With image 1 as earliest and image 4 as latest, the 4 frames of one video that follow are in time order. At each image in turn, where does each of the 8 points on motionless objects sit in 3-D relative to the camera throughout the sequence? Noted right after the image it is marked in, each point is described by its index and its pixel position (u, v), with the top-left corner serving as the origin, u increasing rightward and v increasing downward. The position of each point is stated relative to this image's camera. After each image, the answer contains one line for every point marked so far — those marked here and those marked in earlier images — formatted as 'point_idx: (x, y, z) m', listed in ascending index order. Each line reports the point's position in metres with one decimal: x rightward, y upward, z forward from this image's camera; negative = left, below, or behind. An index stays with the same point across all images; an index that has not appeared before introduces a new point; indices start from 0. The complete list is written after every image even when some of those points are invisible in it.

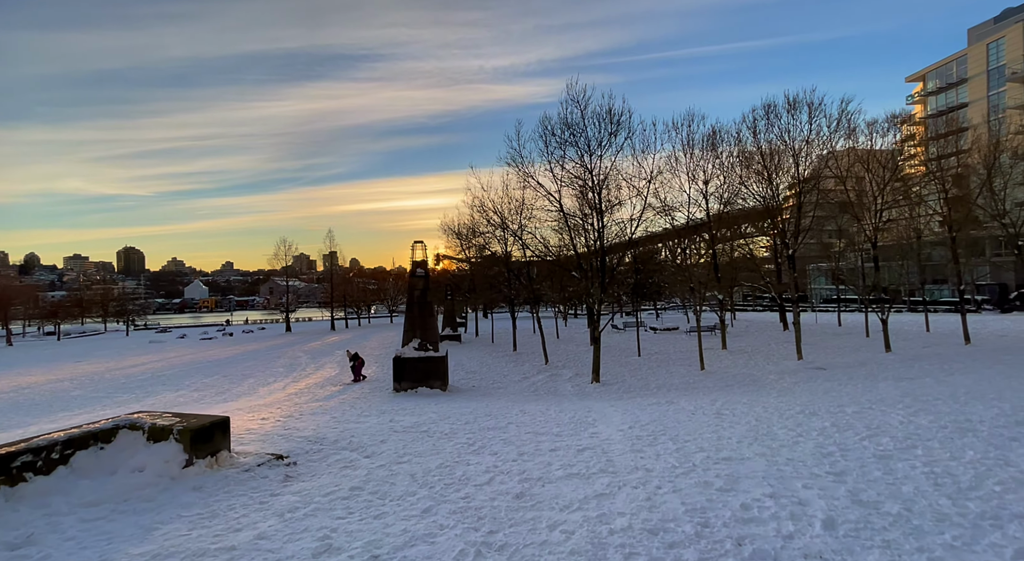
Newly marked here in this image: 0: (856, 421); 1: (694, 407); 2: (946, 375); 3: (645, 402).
0: (+4.1, -1.7, +6.7) m
1: (+2.8, -1.9, +8.6) m
2: (+10.9, -2.4, +14.1) m
3: (+2.4, -2.2, +10.0) m
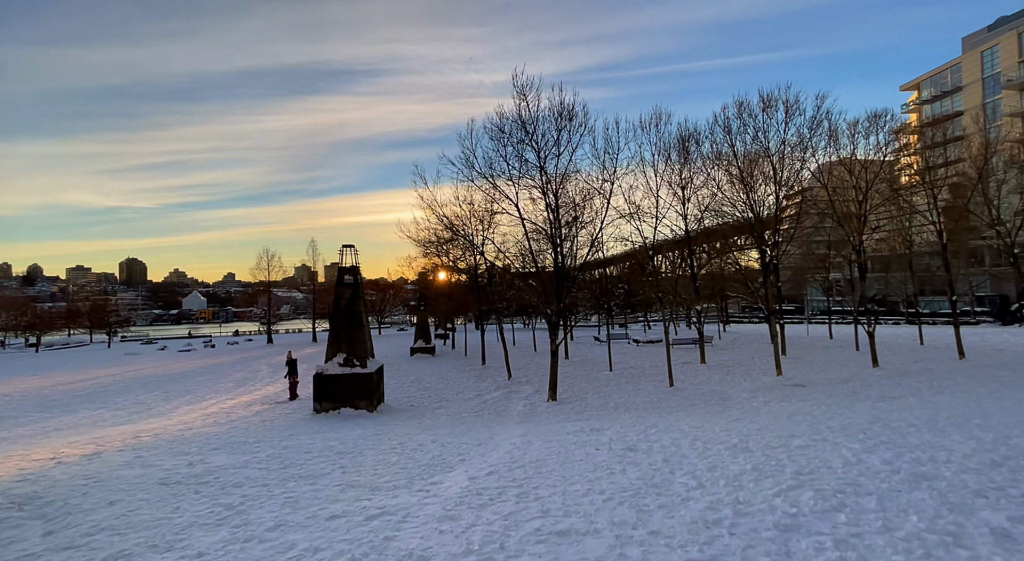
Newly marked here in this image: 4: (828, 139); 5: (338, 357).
0: (+2.7, -1.7, +5.4) m
1: (+1.3, -2.0, +7.3) m
2: (+9.5, -2.6, +12.7) m
3: (+0.9, -2.3, +8.7) m
4: (+10.9, +4.9, +19.3) m
5: (-3.8, -1.7, +12.4) m
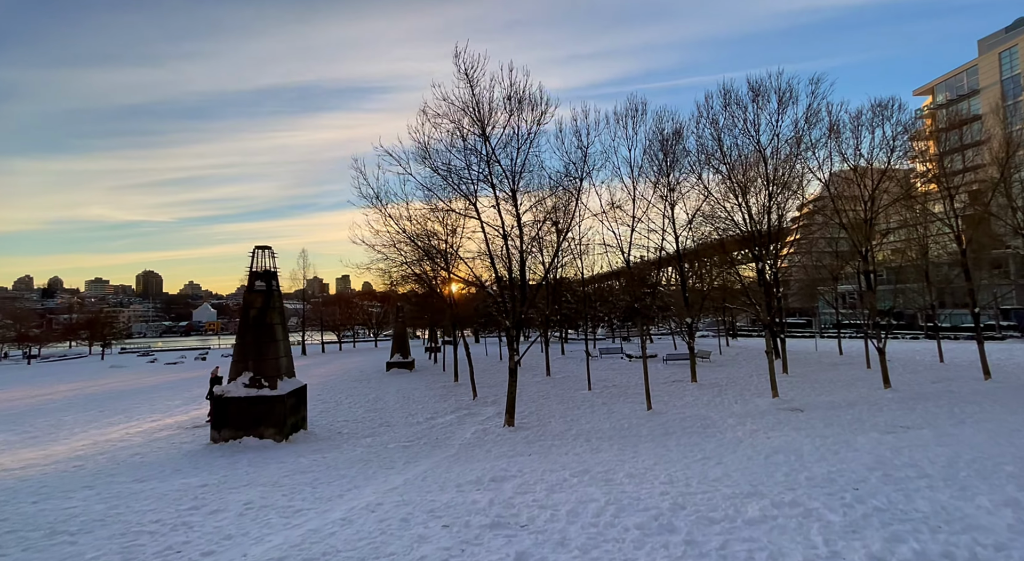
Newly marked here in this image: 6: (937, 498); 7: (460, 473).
0: (+1.3, -1.7, +3.5) m
1: (0.0, -2.0, +5.4) m
2: (+8.3, -2.7, +10.6) m
3: (-0.4, -2.3, +6.8) m
4: (+9.8, +4.6, +17.3) m
5: (-5.1, -1.8, +10.6) m
6: (+4.1, -2.0, +5.3) m
7: (-0.6, -2.3, +6.6) m
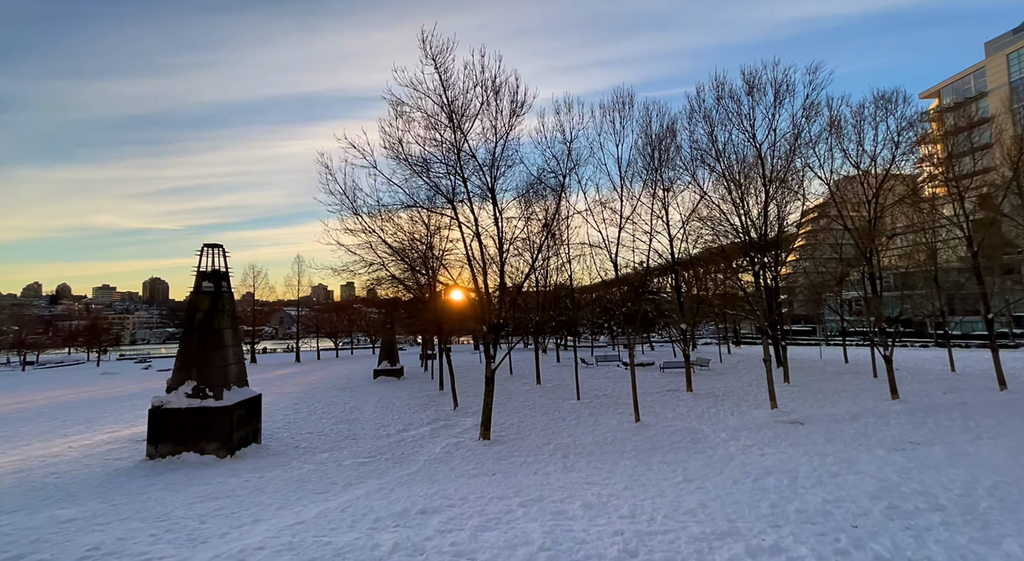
0: (+0.7, -1.6, +2.5) m
1: (-0.6, -2.0, +4.4) m
2: (+7.7, -2.7, +9.5) m
3: (-1.0, -2.3, +5.9) m
4: (+9.3, +4.5, +16.4) m
5: (-5.6, -1.8, +9.7) m
6: (+3.5, -2.0, +4.3) m
7: (-1.2, -2.3, +5.7) m
